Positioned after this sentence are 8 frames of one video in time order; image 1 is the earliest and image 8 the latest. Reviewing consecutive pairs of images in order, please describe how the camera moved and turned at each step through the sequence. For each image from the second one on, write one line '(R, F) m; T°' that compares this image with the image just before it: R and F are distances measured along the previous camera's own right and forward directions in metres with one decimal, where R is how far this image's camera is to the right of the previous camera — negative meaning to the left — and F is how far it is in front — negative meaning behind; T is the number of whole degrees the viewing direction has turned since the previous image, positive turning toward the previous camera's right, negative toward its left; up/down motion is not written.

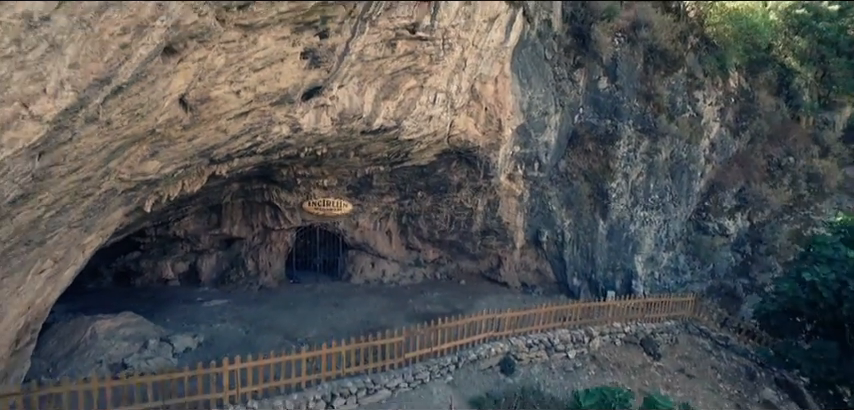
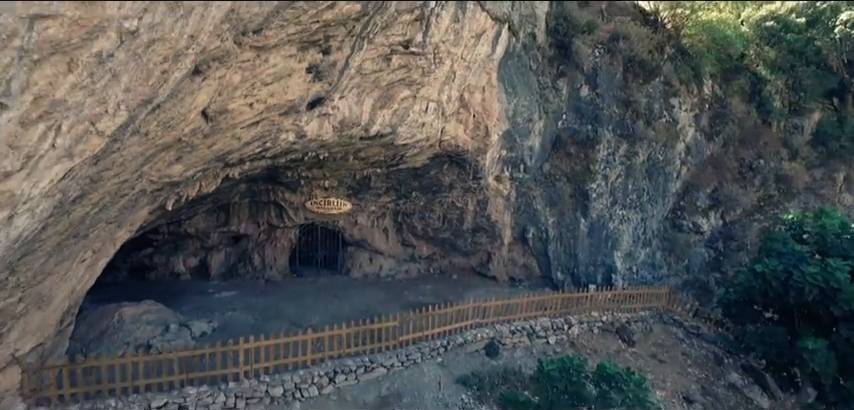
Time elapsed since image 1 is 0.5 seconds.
(+0.1, -1.0) m; 0°
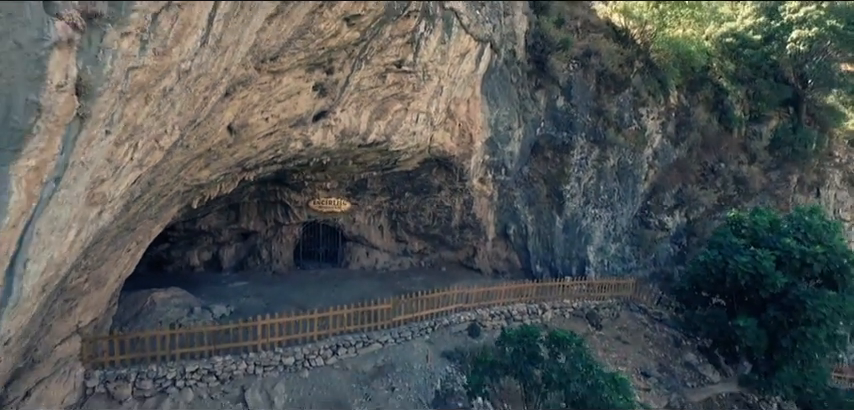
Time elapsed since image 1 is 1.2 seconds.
(+0.1, -1.5) m; 0°
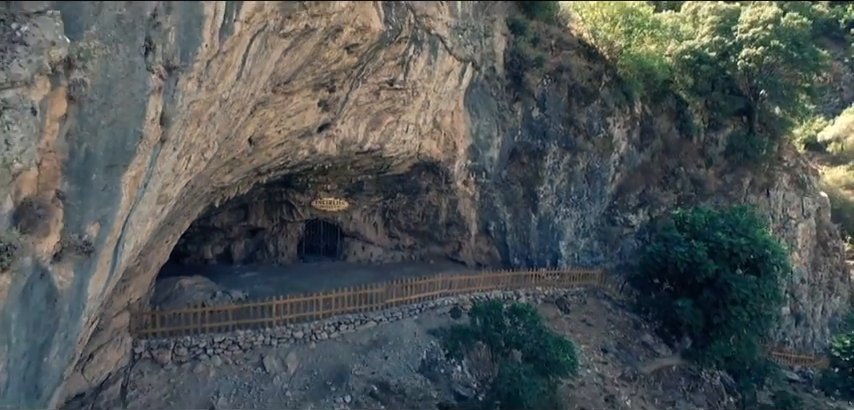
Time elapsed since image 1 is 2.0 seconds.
(+0.1, -1.9) m; +1°
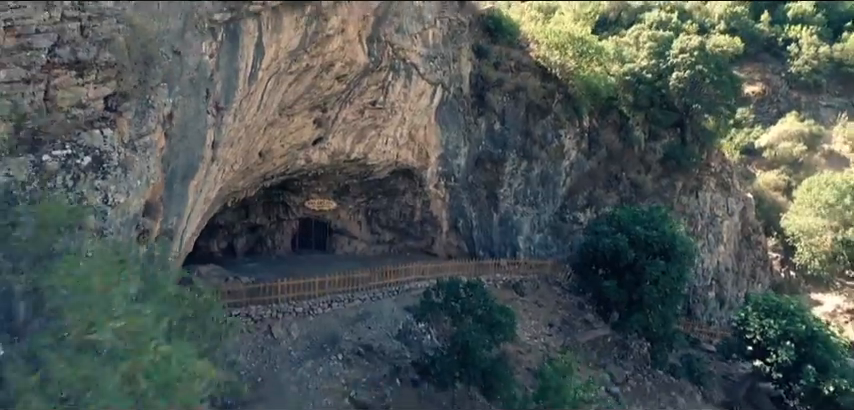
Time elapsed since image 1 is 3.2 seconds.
(+0.2, -2.9) m; +2°
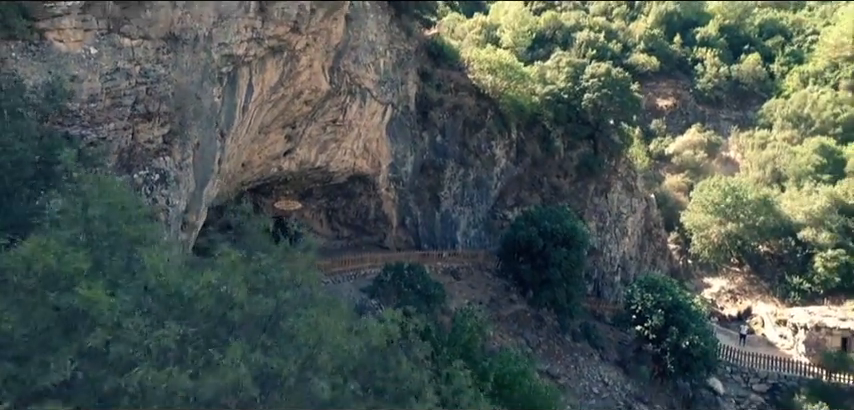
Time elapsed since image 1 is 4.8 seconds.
(+0.1, -3.7) m; +5°
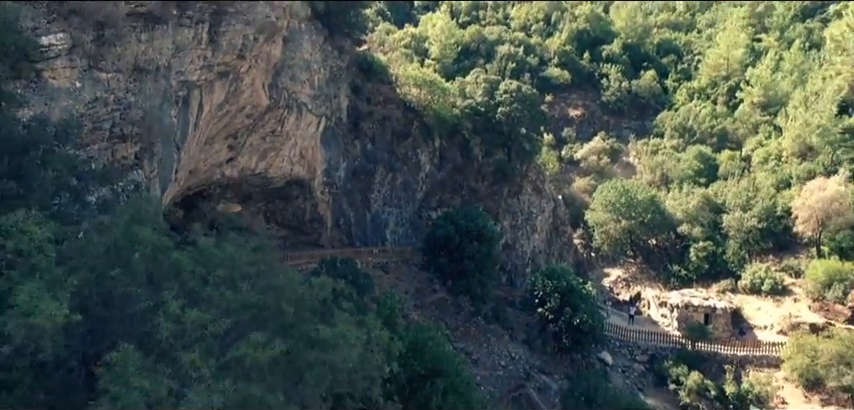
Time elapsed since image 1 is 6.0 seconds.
(+0.2, -2.8) m; +7°
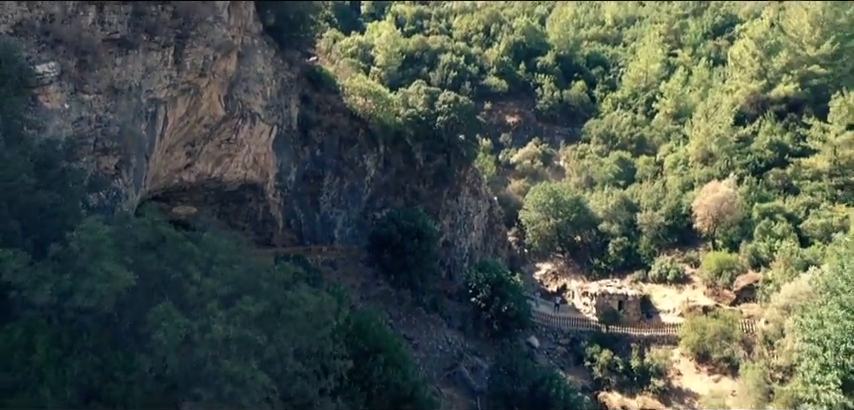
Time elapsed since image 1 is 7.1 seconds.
(+0.2, -2.6) m; +6°
